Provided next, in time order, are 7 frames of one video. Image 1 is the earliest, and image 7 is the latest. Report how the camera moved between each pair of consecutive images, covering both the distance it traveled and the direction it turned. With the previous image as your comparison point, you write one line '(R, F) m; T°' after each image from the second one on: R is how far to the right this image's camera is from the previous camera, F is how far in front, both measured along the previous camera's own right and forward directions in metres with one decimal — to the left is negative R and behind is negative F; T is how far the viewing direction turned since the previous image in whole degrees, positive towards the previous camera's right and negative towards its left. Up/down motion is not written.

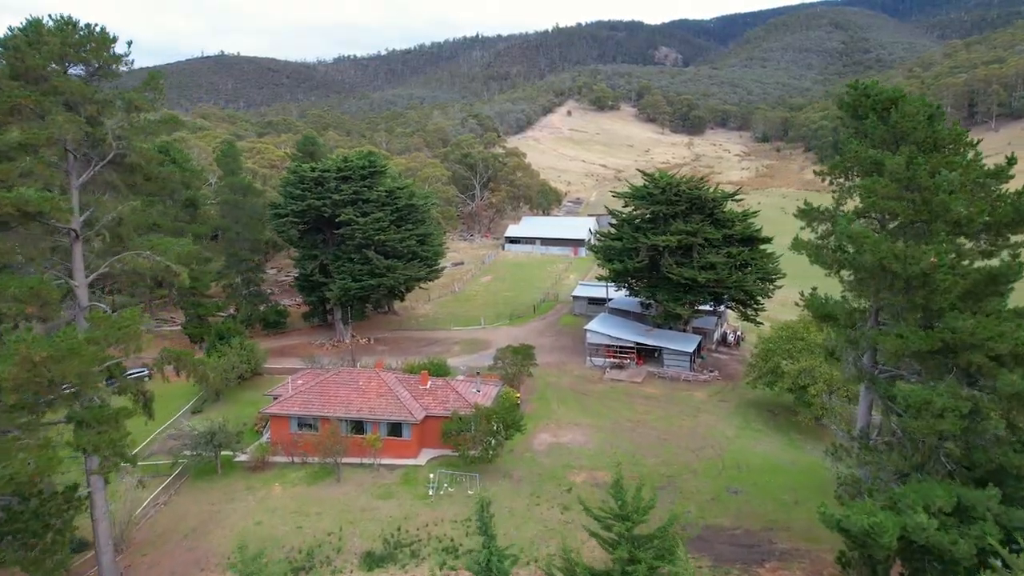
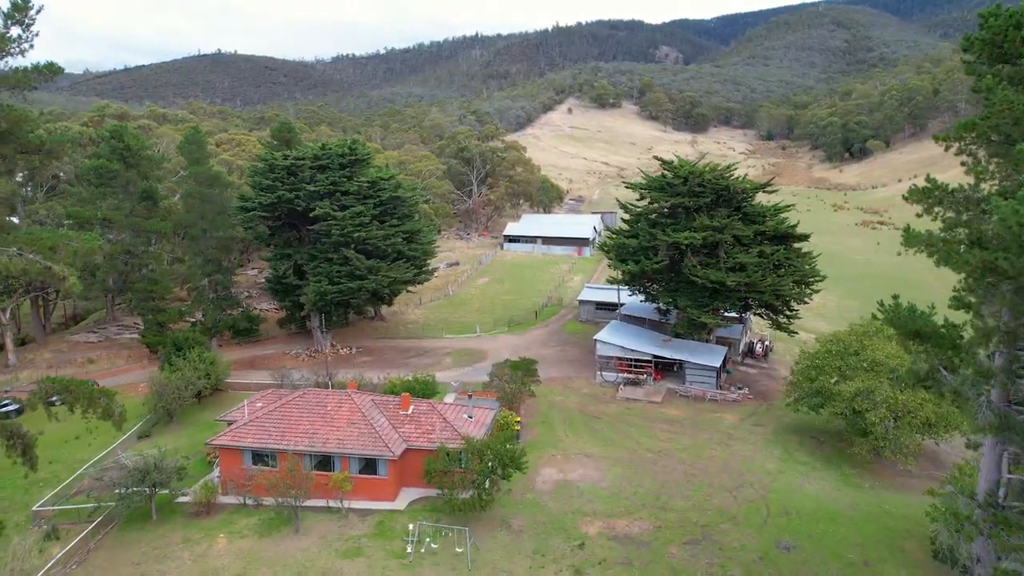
(0.0, +6.0) m; 0°
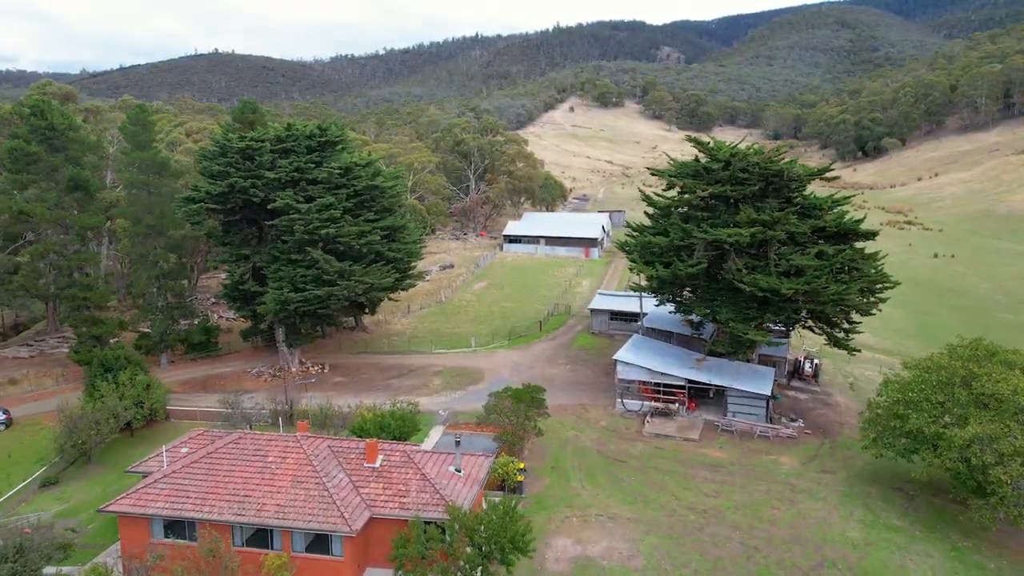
(-0.1, +7.6) m; 0°
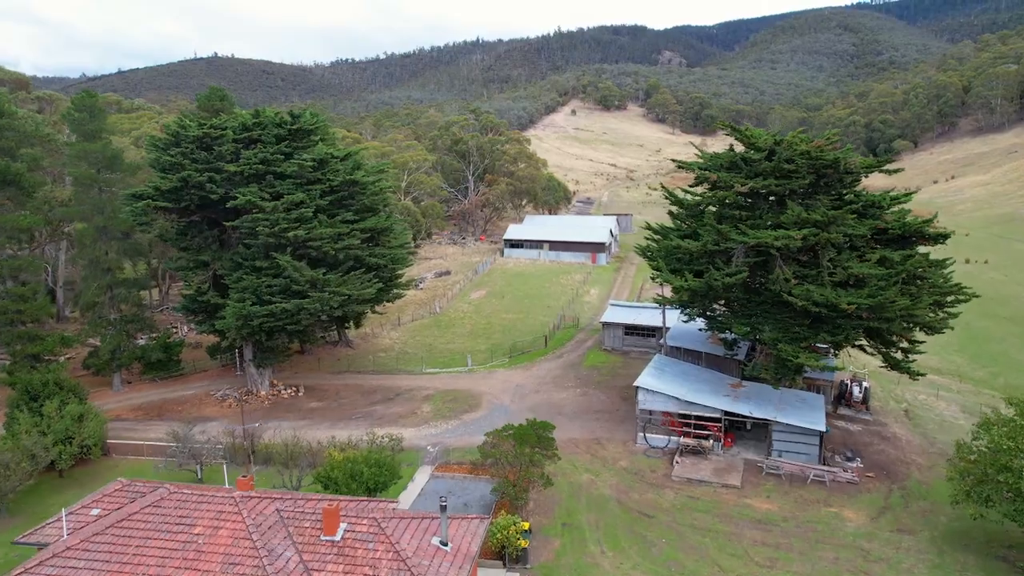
(0.0, +5.4) m; 0°
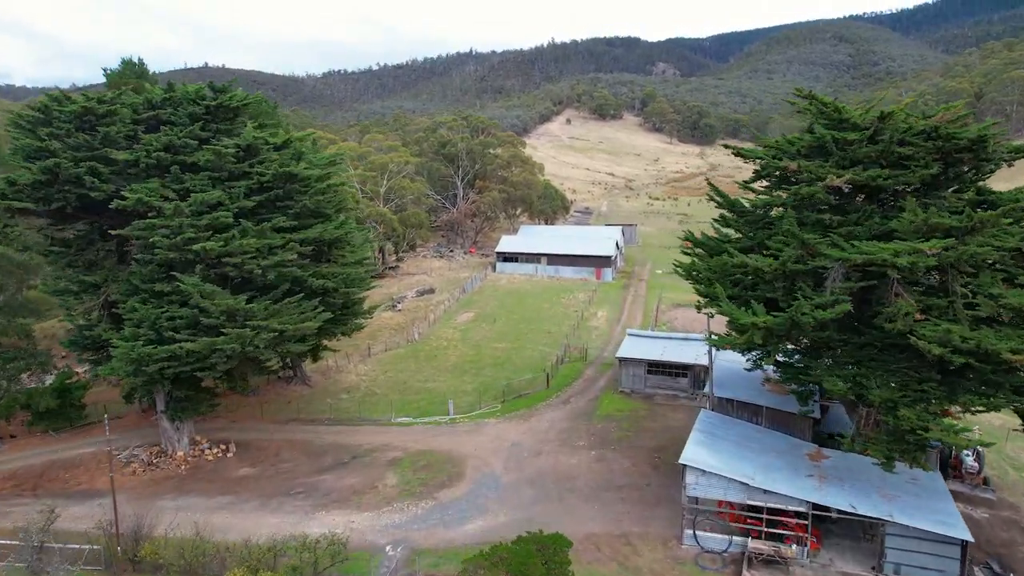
(0.0, +8.5) m; +1°
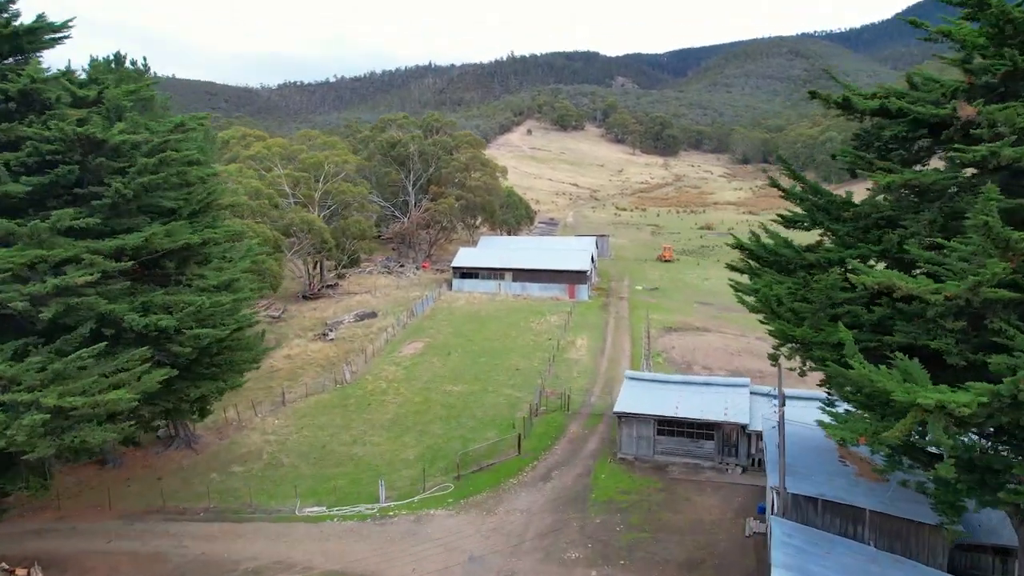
(+0.1, +9.3) m; +3°
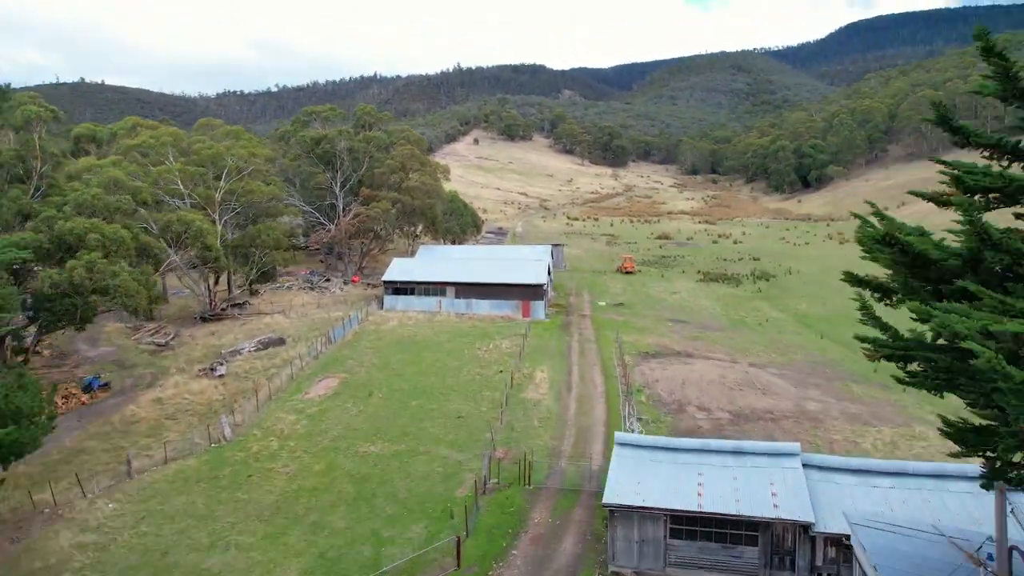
(+0.3, +8.5) m; +4°
